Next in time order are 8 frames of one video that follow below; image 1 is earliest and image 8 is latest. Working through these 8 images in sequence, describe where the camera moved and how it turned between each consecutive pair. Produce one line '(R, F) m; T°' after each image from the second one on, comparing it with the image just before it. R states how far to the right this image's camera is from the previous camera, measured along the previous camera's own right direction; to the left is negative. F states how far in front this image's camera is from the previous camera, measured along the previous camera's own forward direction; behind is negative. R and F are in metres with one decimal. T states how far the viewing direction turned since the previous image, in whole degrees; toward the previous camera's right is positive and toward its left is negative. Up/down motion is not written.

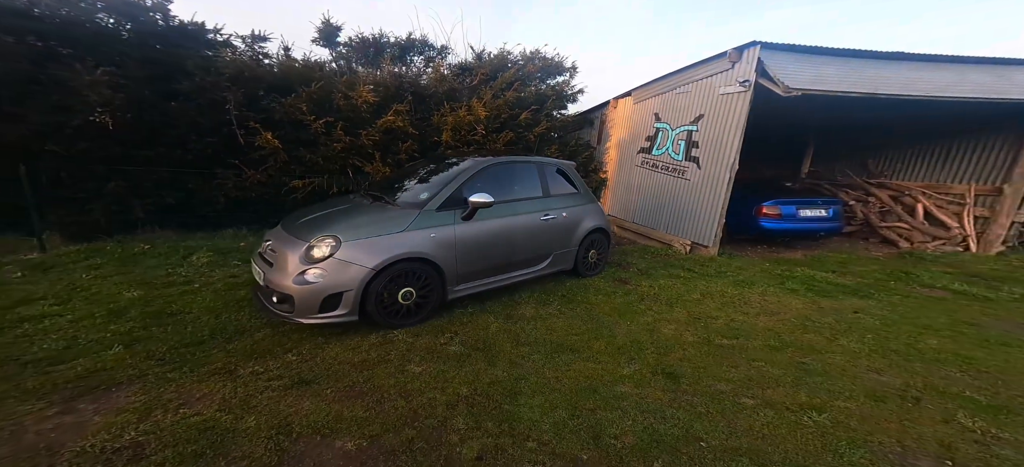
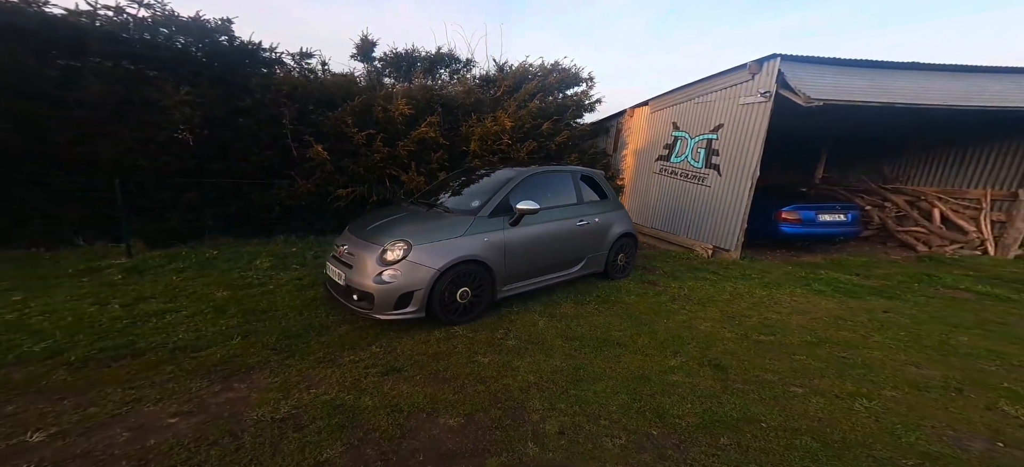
(-0.4, -0.3) m; -1°
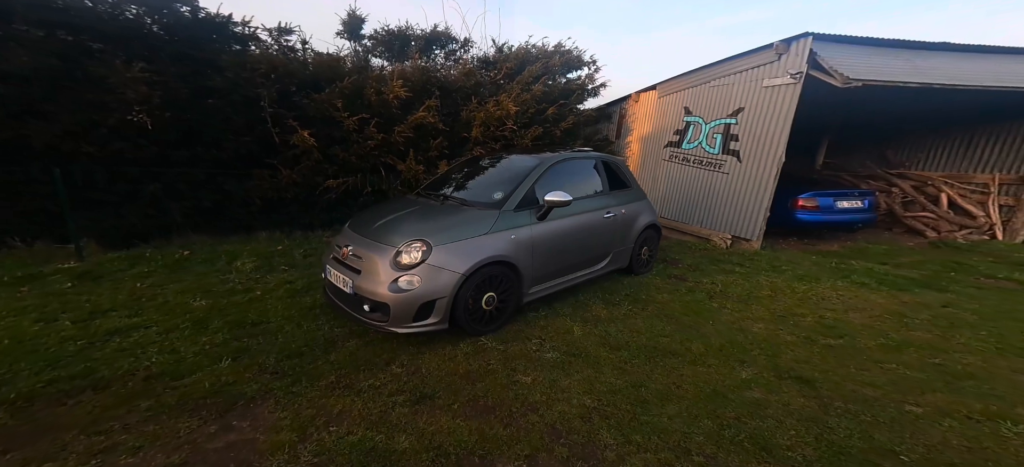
(-0.4, +0.4) m; +2°
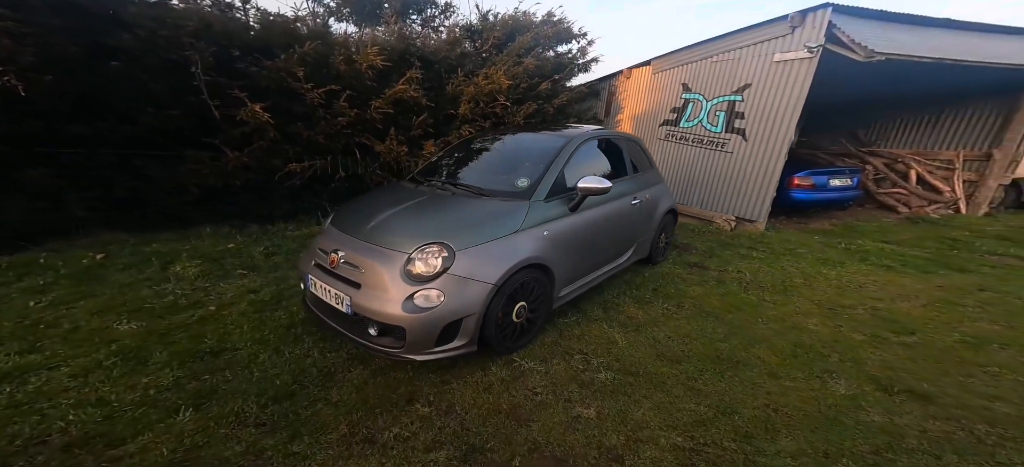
(-0.5, +0.6) m; +6°
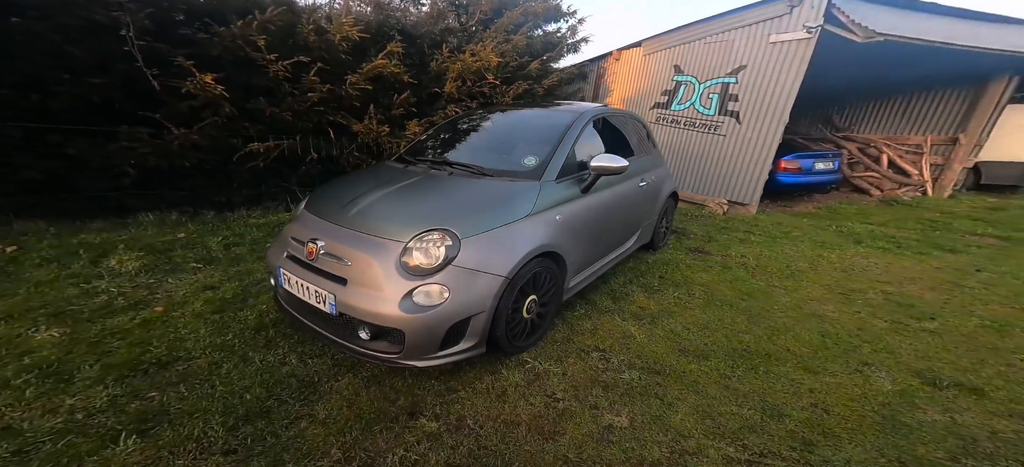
(-0.2, +0.3) m; +4°
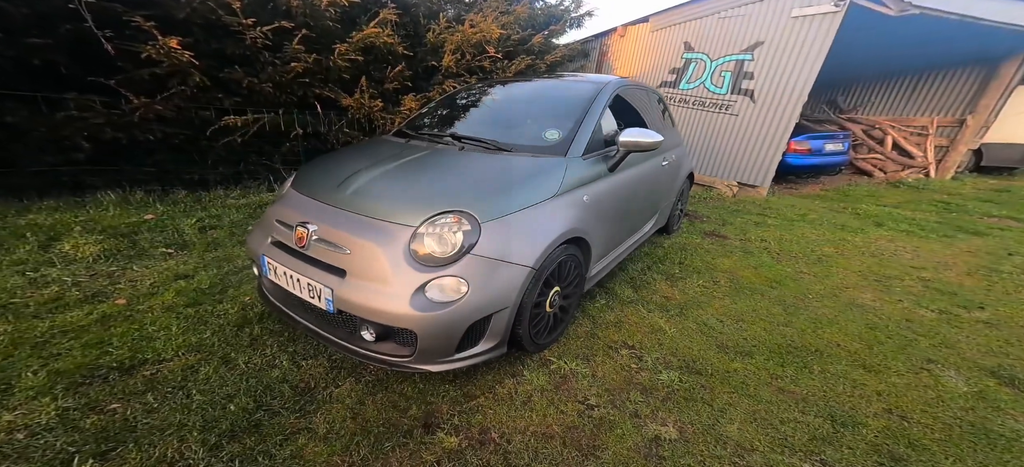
(-0.2, +0.3) m; +2°
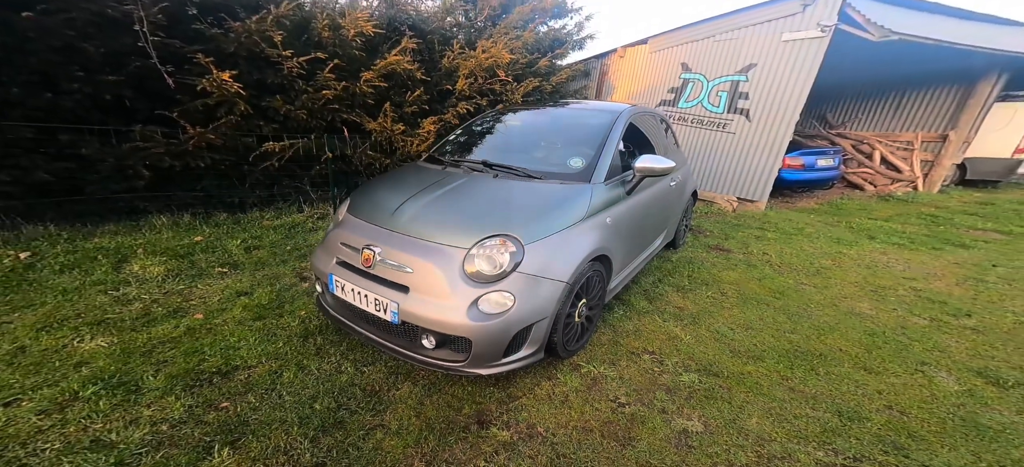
(-0.2, -0.2) m; +1°
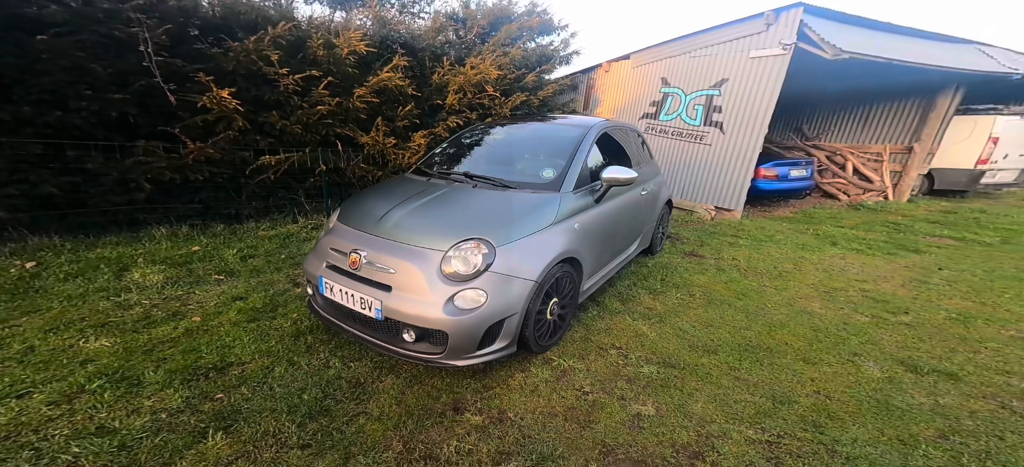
(+0.1, -0.2) m; +1°
